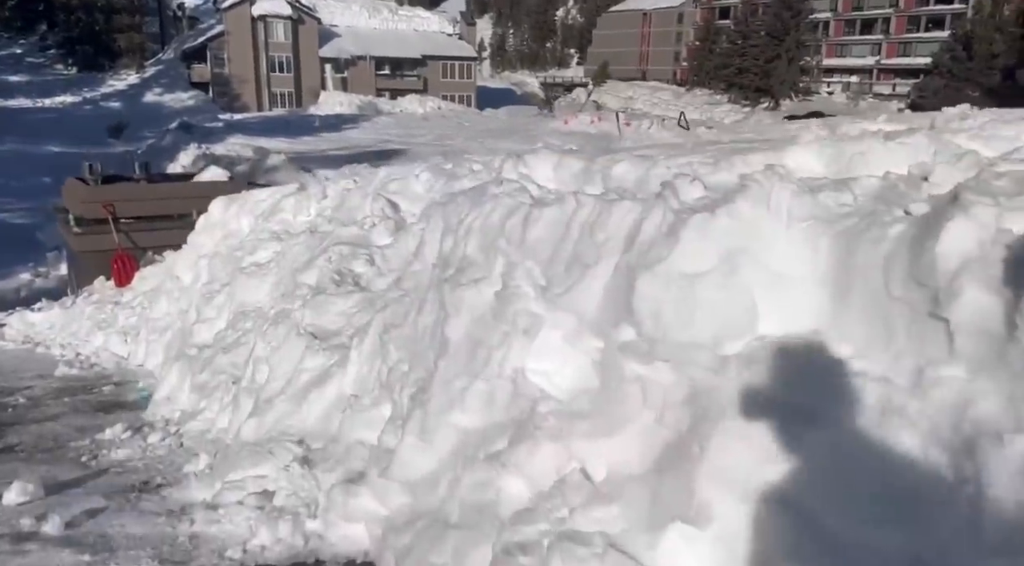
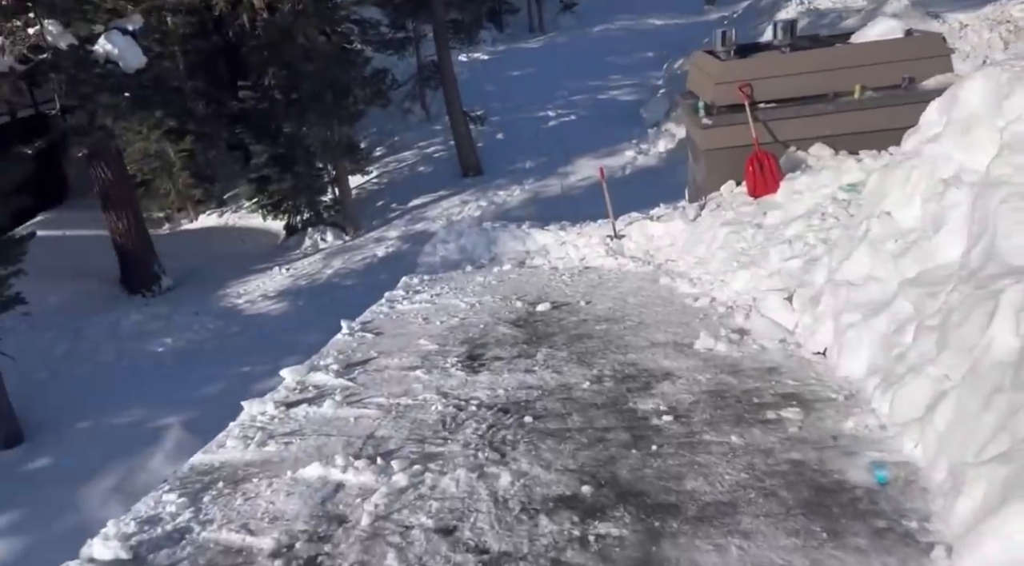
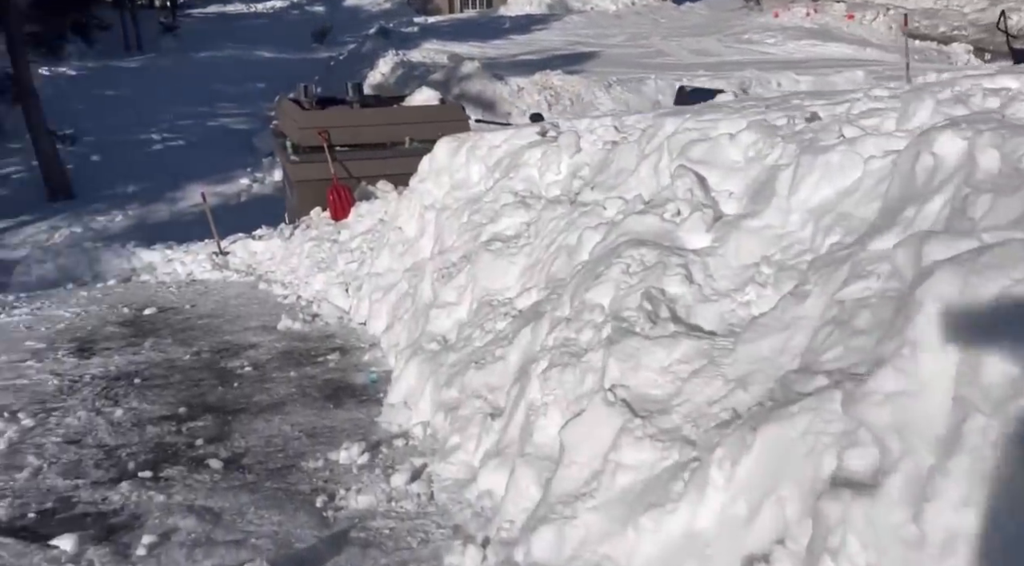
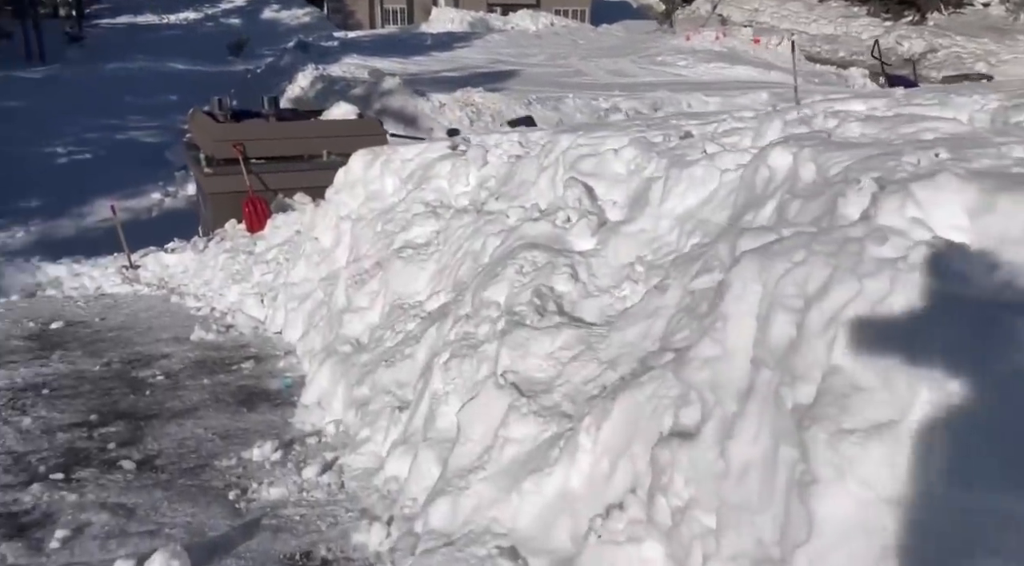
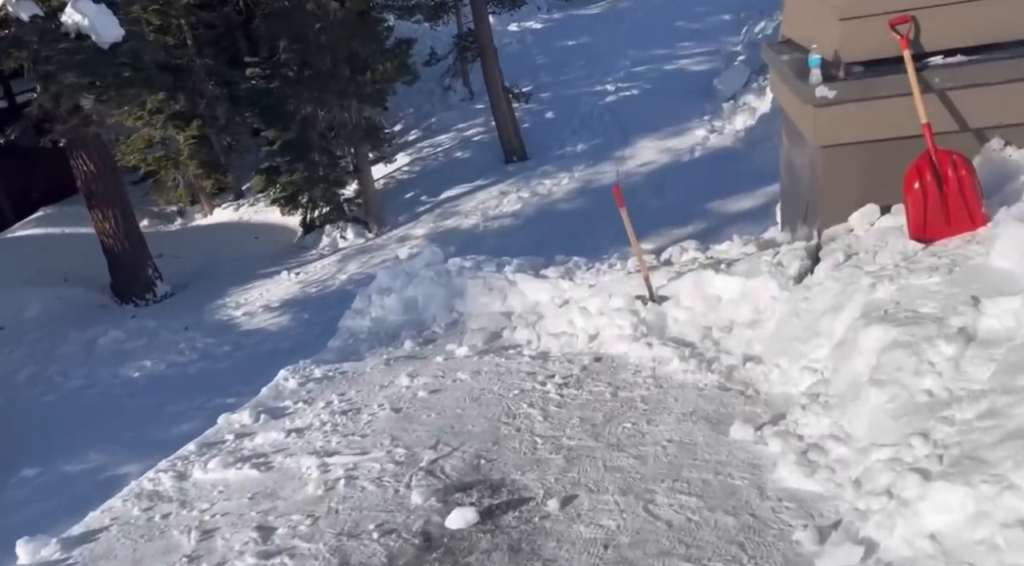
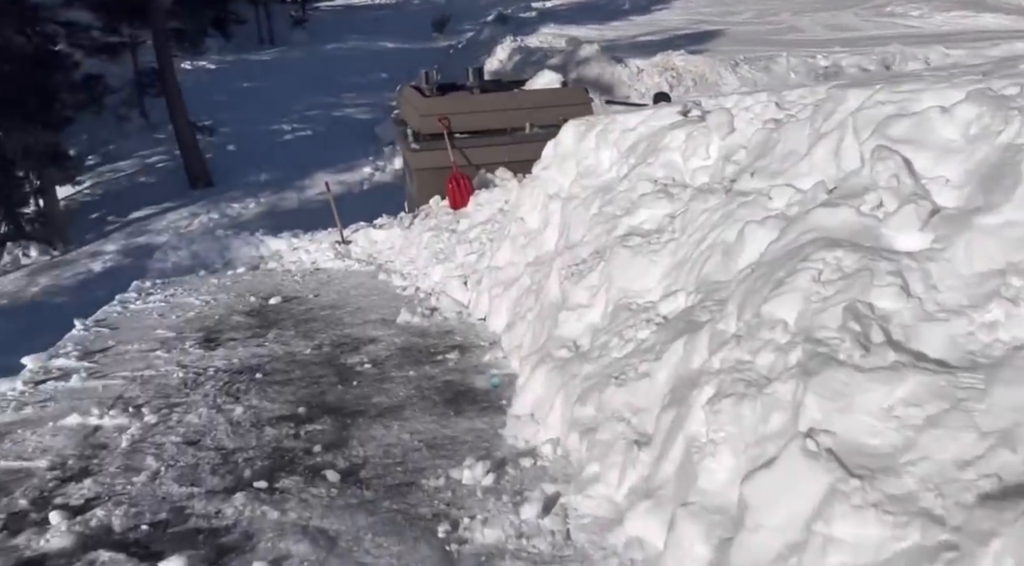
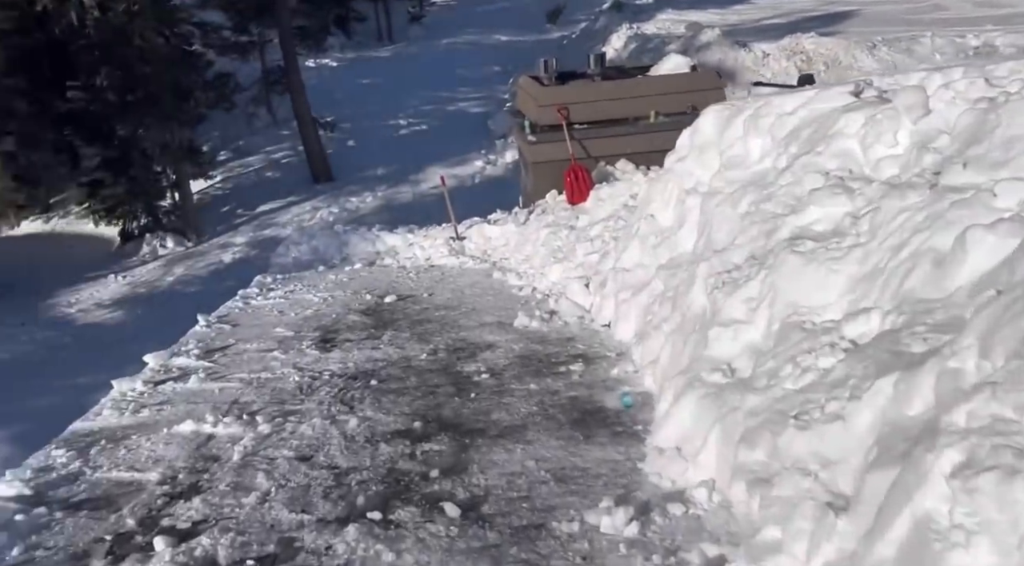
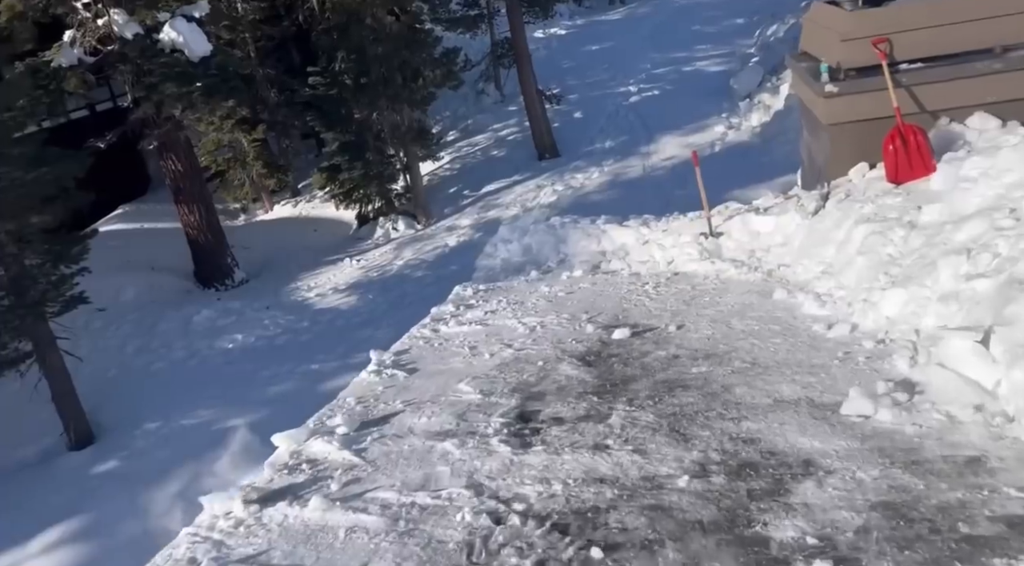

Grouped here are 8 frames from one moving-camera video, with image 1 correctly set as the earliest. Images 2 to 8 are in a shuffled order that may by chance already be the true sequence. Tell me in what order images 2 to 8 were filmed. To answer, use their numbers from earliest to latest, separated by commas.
4, 3, 6, 7, 2, 8, 5
